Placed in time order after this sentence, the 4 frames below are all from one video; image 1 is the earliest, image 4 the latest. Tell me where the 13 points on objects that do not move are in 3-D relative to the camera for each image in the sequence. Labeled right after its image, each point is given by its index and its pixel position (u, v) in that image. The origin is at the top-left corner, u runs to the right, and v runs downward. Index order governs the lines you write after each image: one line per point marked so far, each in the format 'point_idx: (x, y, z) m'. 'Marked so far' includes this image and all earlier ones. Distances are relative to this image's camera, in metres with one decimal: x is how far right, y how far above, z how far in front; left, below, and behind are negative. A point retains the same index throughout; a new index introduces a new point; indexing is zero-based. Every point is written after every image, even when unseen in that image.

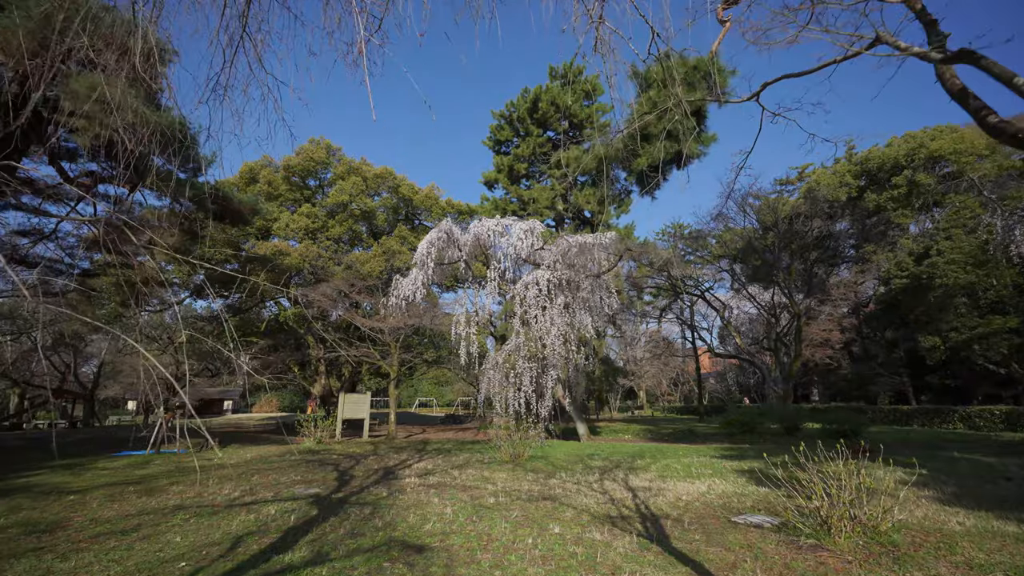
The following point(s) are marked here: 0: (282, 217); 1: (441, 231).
0: (-7.3, +2.3, +16.4) m
1: (-1.6, +1.3, +11.0) m
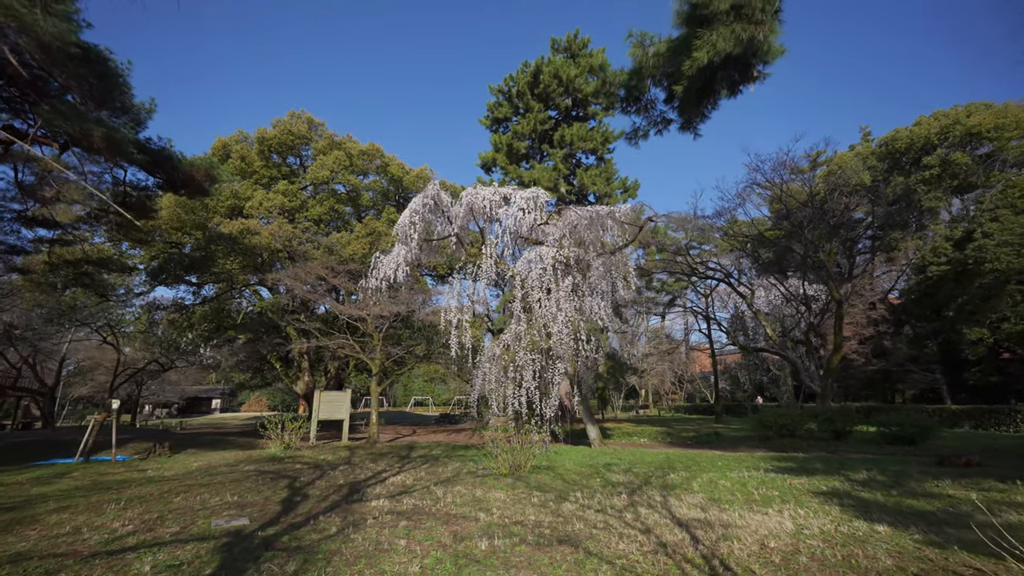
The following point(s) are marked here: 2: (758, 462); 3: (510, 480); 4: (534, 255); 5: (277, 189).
0: (-7.3, +2.7, +14.8) m
1: (-1.6, +1.7, +9.4) m
2: (+3.1, -2.2, +6.5) m
3: (0.0, -2.4, +6.4) m
4: (+0.4, +0.6, +9.4) m
5: (-6.9, +3.0, +15.2) m
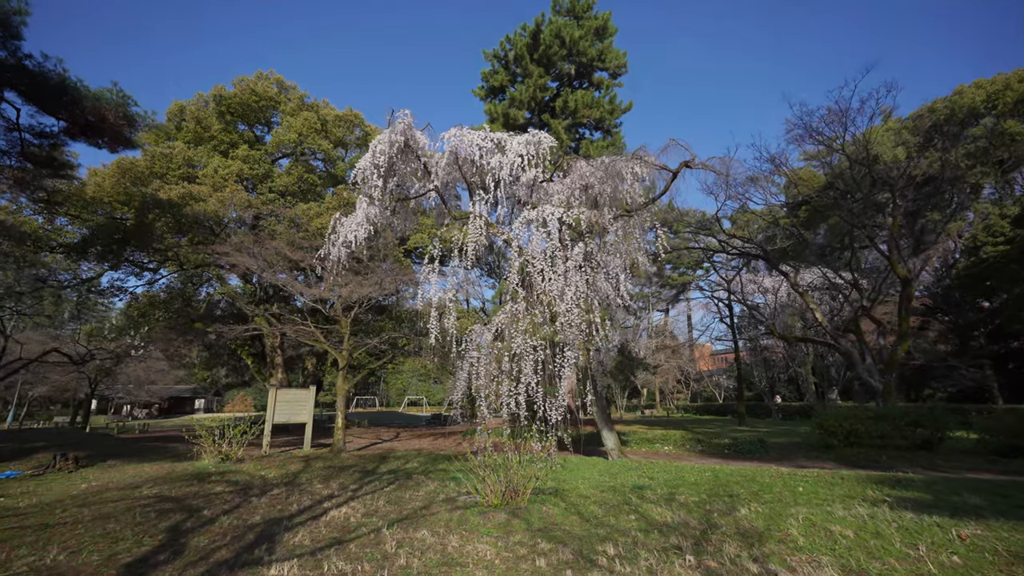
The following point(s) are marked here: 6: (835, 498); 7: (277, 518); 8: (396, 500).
0: (-7.4, +3.1, +12.8) m
1: (-1.6, +2.1, +7.4) m
2: (+3.0, -1.8, +4.6) m
3: (-0.1, -1.9, +4.4) m
4: (+0.3, +1.0, +7.5) m
5: (-7.0, +3.4, +13.2) m
6: (+2.7, -1.7, +4.3) m
7: (-2.0, -2.0, +4.4) m
8: (-1.2, -2.1, +5.2) m
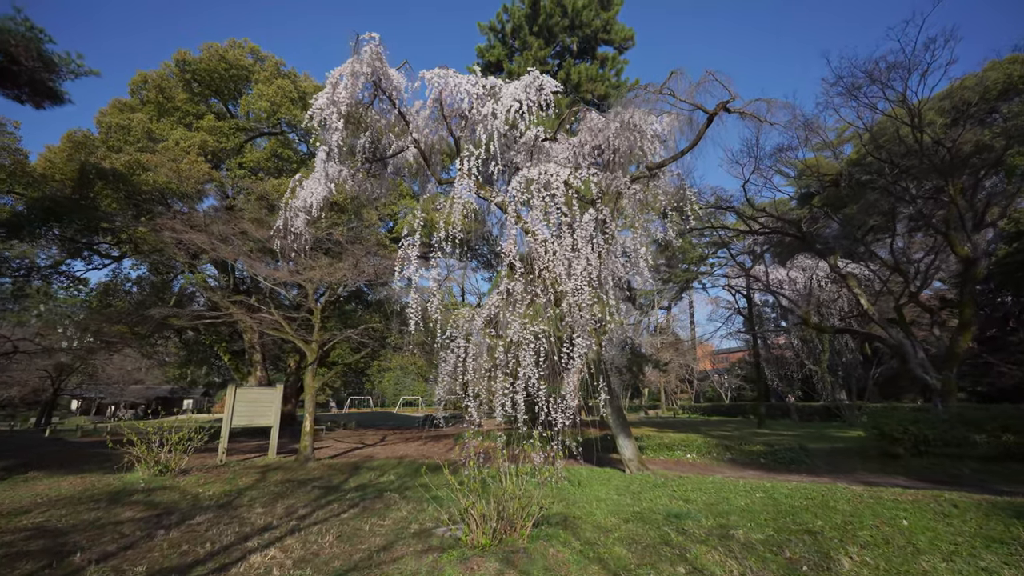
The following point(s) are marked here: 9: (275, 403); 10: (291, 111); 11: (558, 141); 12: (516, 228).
0: (-7.5, +3.4, +11.4) m
1: (-1.7, +2.4, +6.1) m
2: (+3.0, -1.5, +3.2) m
3: (-0.1, -1.7, +3.1) m
4: (+0.3, +1.3, +6.1) m
5: (-7.1, +3.7, +11.8) m
6: (+2.6, -1.4, +3.0) m
7: (-2.0, -1.7, +3.1) m
8: (-1.2, -1.8, +3.8) m
9: (-4.0, -1.9, +8.7) m
10: (-5.3, +4.2, +12.4) m
11: (+0.6, +1.9, +6.7) m
12: (+0.1, +0.7, +6.2) m
